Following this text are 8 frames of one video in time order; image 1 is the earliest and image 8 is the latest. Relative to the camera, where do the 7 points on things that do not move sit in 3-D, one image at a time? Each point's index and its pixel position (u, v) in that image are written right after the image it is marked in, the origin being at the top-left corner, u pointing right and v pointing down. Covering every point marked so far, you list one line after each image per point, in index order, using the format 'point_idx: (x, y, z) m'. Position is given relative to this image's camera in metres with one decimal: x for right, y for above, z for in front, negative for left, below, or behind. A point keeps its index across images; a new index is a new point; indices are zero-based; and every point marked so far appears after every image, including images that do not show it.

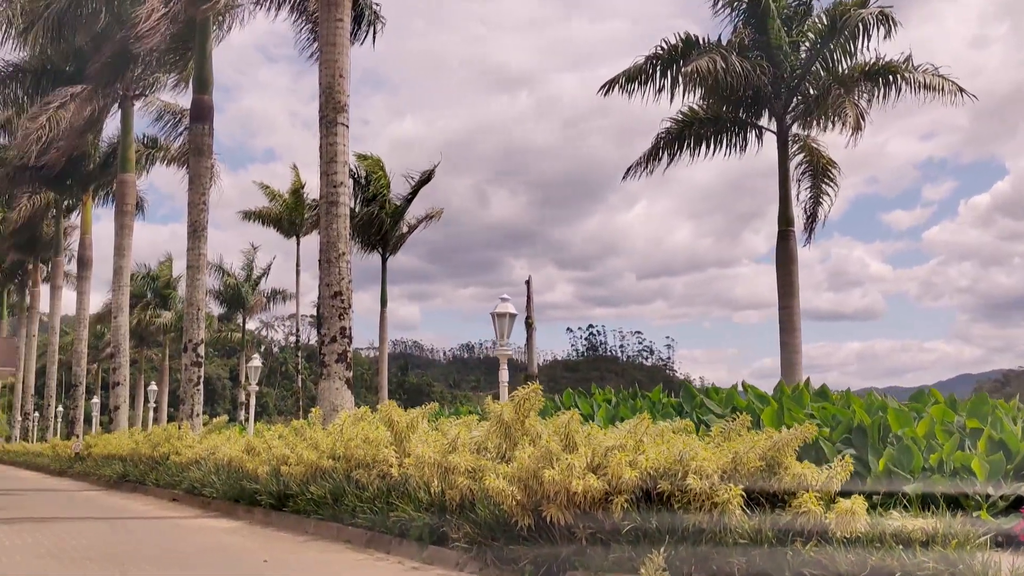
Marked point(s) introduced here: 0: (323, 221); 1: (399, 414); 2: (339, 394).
0: (-2.3, +0.8, +11.5) m
1: (-1.0, -1.2, +8.8) m
2: (-2.0, -1.2, +11.2) m
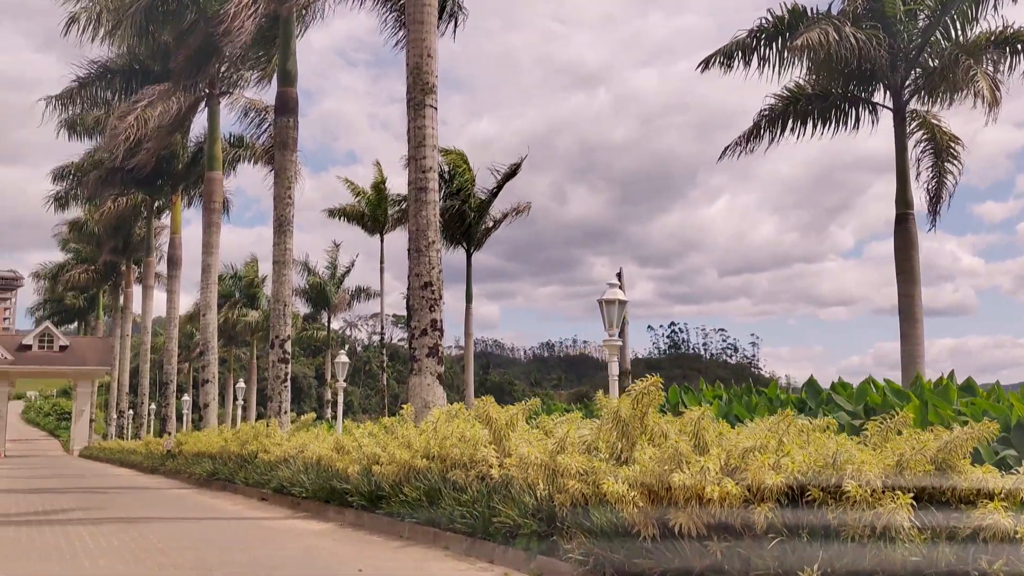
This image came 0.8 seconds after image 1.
0: (-1.1, +0.9, +10.9) m
1: (-0.1, -1.0, +8.2) m
2: (-0.9, -1.1, +10.6) m
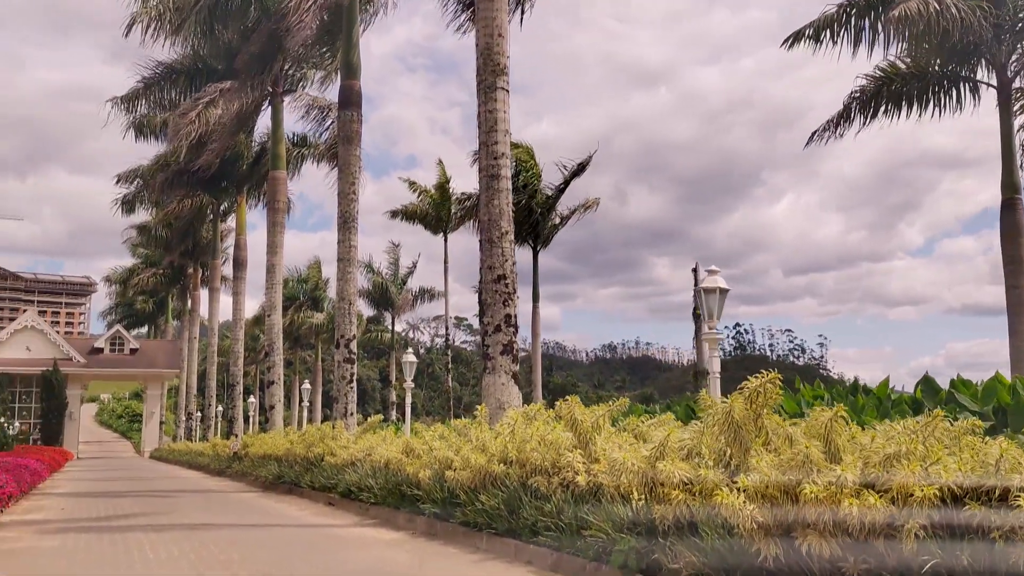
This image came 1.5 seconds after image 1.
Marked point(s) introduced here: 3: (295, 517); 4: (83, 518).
0: (-0.3, +1.0, +10.3) m
1: (+0.6, -1.0, +7.5) m
2: (-0.1, -1.1, +10.0) m
3: (-2.6, -2.8, +11.7) m
4: (-4.9, -2.7, +11.1) m
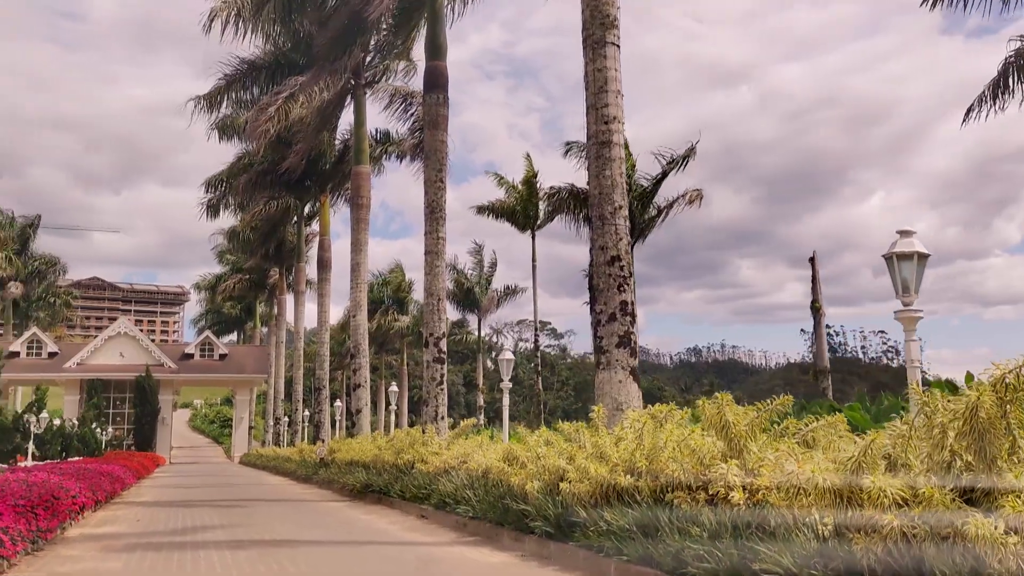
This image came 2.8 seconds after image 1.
0: (+0.8, +1.2, +9.0) m
1: (+1.4, -0.8, +6.1) m
2: (+1.0, -0.9, +8.7) m
3: (-1.4, -2.7, +10.6) m
4: (-3.7, -2.6, +10.2) m
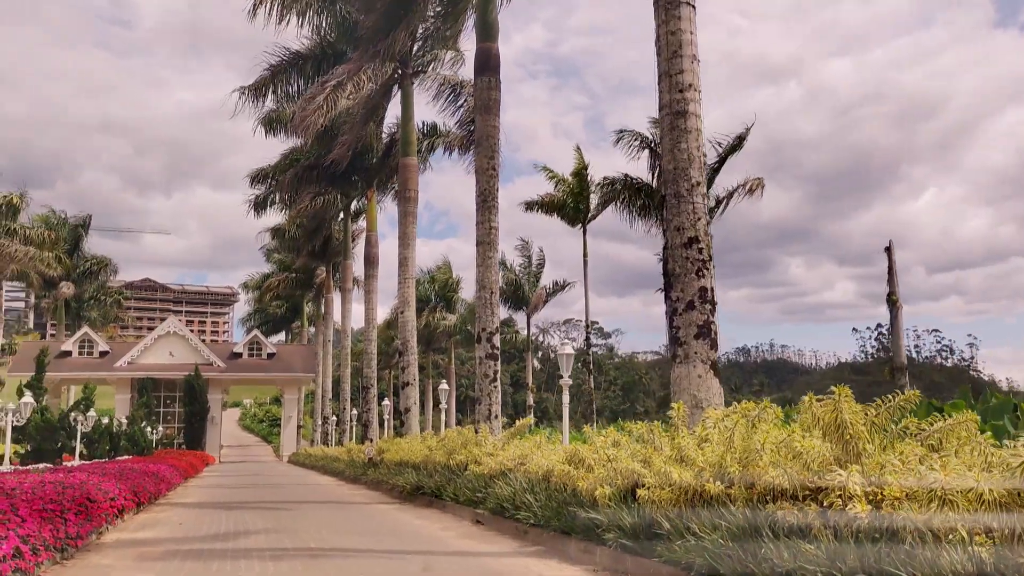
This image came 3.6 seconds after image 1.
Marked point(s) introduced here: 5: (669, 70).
0: (+1.3, +1.3, +8.2) m
1: (+1.8, -0.7, +5.3) m
2: (+1.5, -0.8, +7.8) m
3: (-0.7, -2.6, +9.9) m
4: (-3.1, -2.5, +9.5) m
5: (+1.3, +1.9, +8.2) m
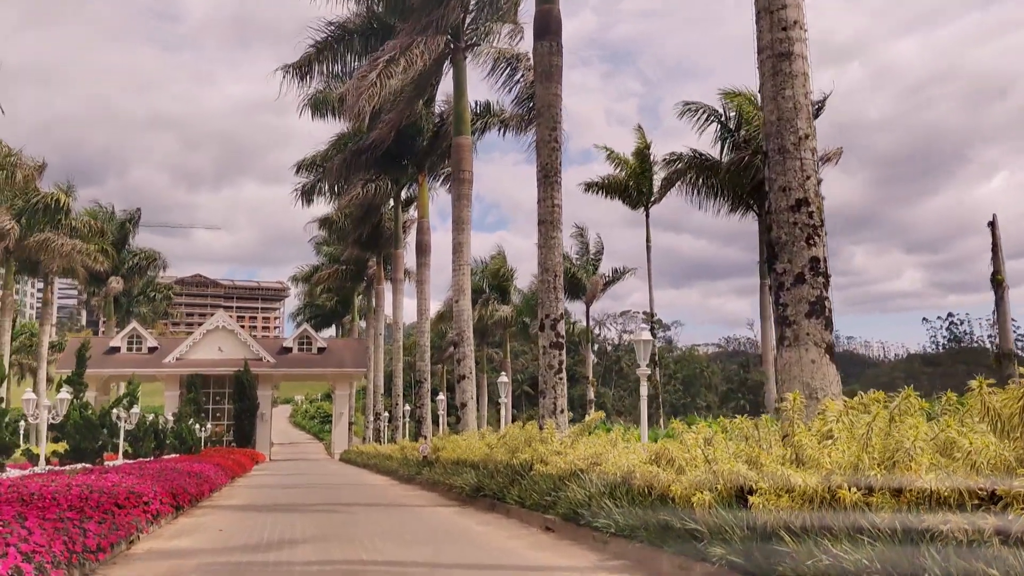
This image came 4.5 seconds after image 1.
0: (+1.9, +1.5, +6.9) m
1: (+2.3, -0.5, +3.9) m
2: (+2.1, -0.6, +6.5) m
3: (-0.1, -2.4, +8.7) m
4: (-2.4, -2.3, +8.5) m
5: (+1.9, +2.1, +6.9) m
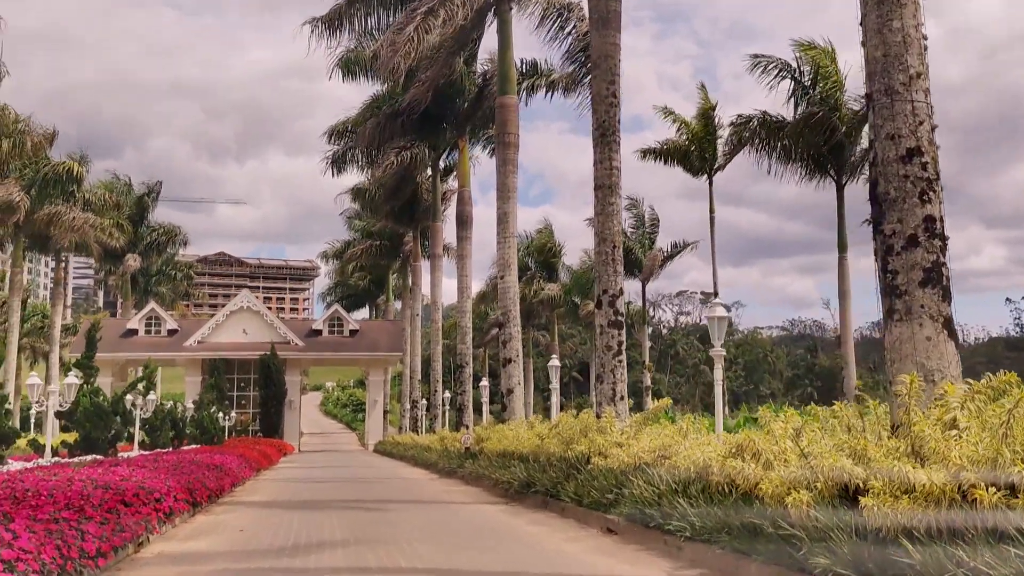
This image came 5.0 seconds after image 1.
0: (+2.4, +1.9, +5.0) m
1: (+2.7, -0.1, +2.0) m
2: (+2.6, -0.2, +4.6) m
3: (+0.5, -2.0, +6.9) m
4: (-1.9, -1.9, +6.7) m
5: (+2.4, +2.4, +5.0) m
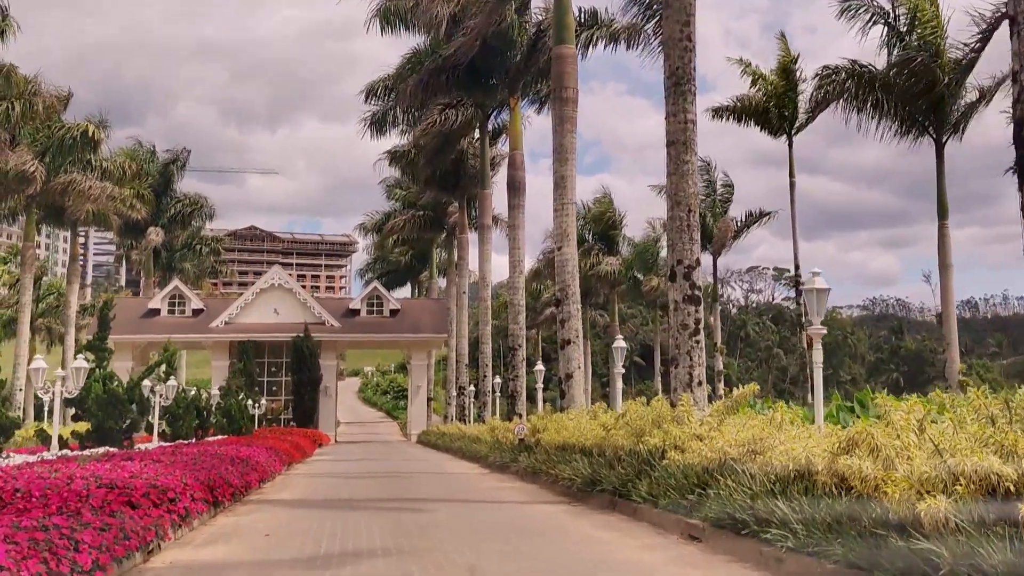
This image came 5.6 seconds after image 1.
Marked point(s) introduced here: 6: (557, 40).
0: (+2.8, +2.1, +3.0) m
1: (+3.0, +0.1, 0.0) m
2: (+3.0, +0.1, +2.6) m
3: (+1.1, -1.7, +5.0) m
4: (-1.3, -1.6, +4.9) m
5: (+2.8, +2.7, +2.9) m
6: (+0.7, +4.2, +16.4) m
